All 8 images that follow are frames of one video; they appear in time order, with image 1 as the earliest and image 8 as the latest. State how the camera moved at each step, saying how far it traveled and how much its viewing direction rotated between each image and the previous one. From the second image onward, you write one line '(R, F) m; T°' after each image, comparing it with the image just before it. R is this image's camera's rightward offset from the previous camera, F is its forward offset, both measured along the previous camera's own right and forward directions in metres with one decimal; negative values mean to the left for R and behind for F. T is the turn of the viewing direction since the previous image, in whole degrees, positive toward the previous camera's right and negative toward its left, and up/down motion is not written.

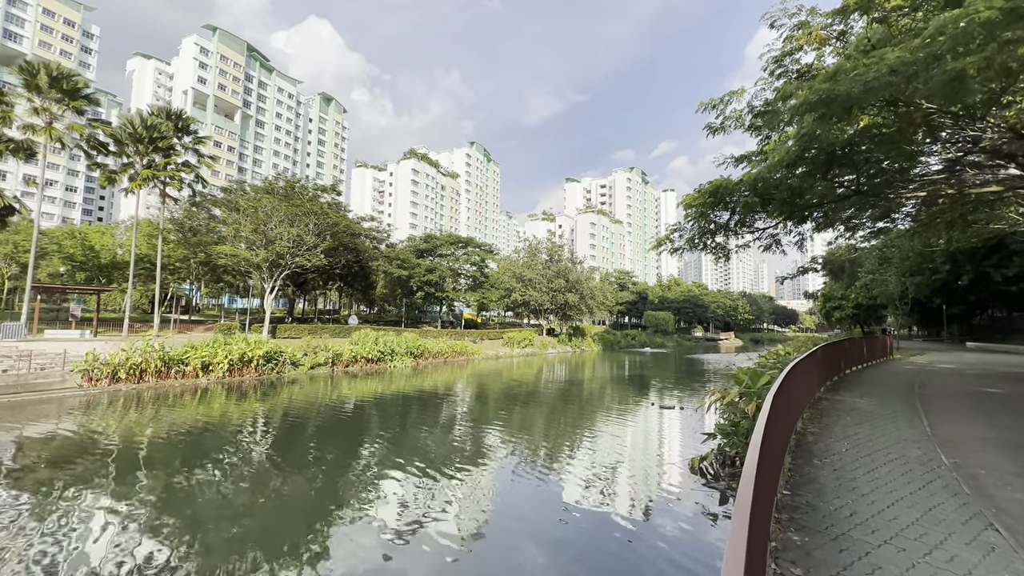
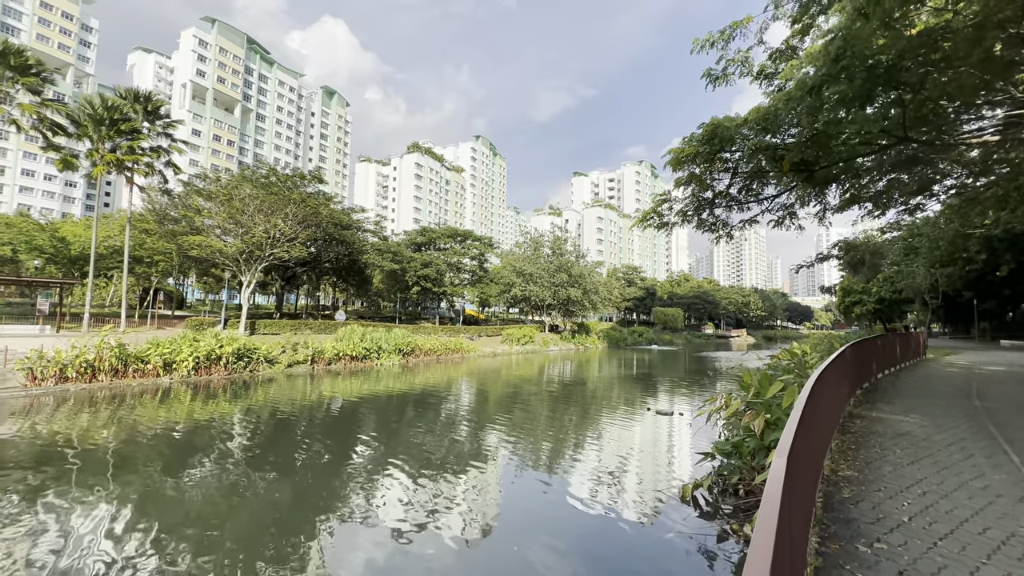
(+0.8, +1.4) m; -1°
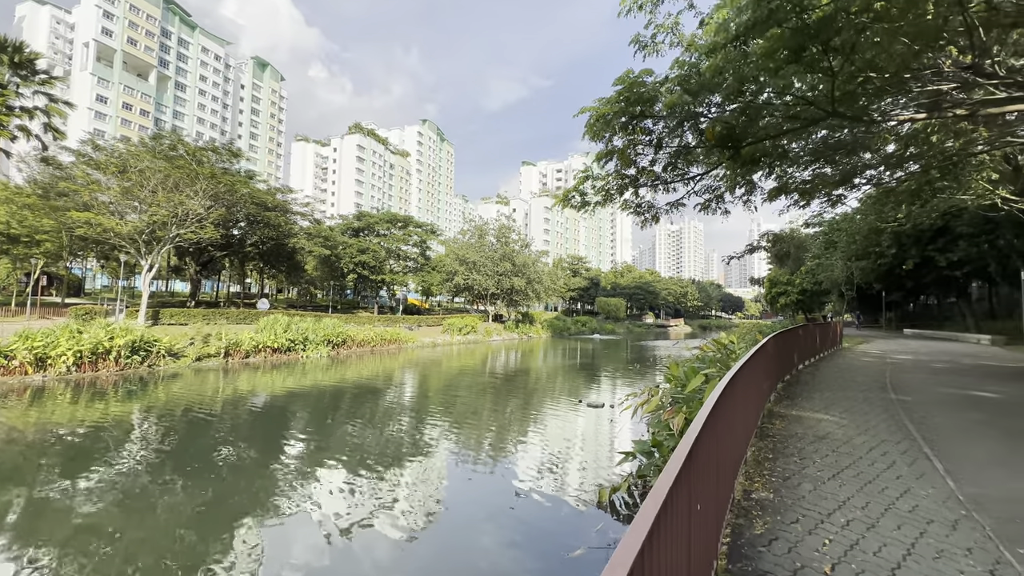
(+0.5, +0.7) m; +6°
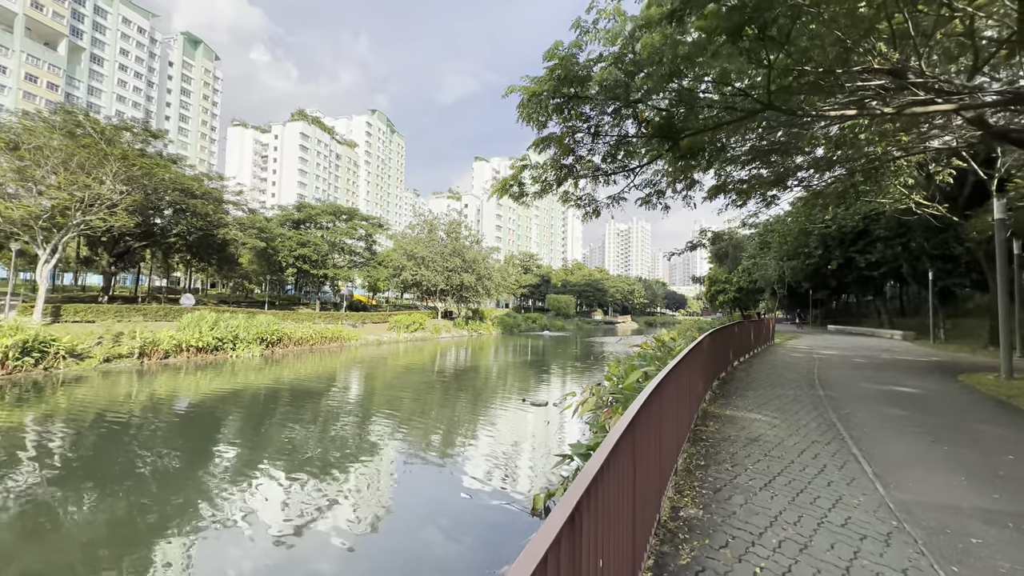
(+0.2, +0.3) m; +6°
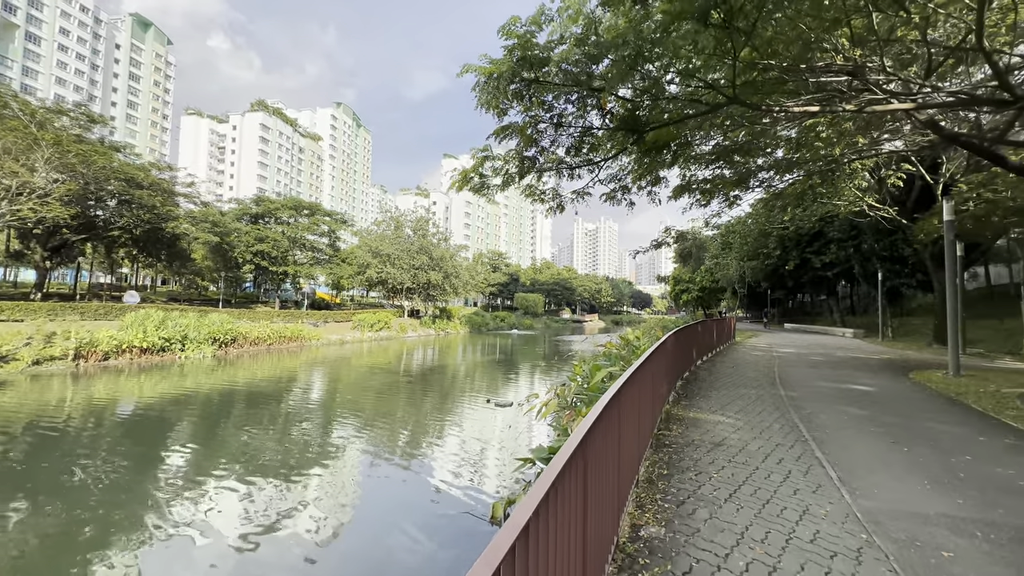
(+0.1, +0.2) m; +4°
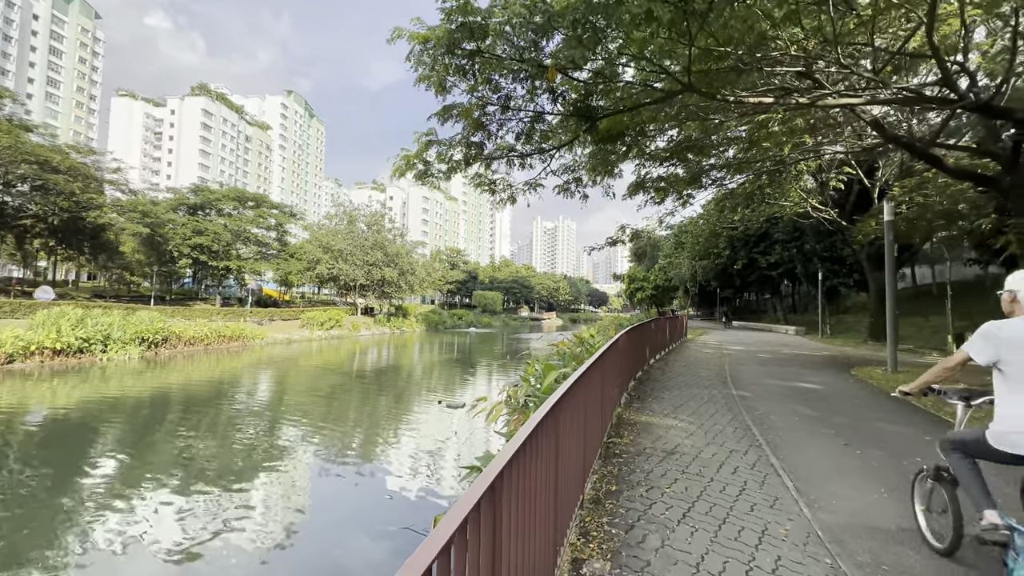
(+0.1, +0.3) m; +5°
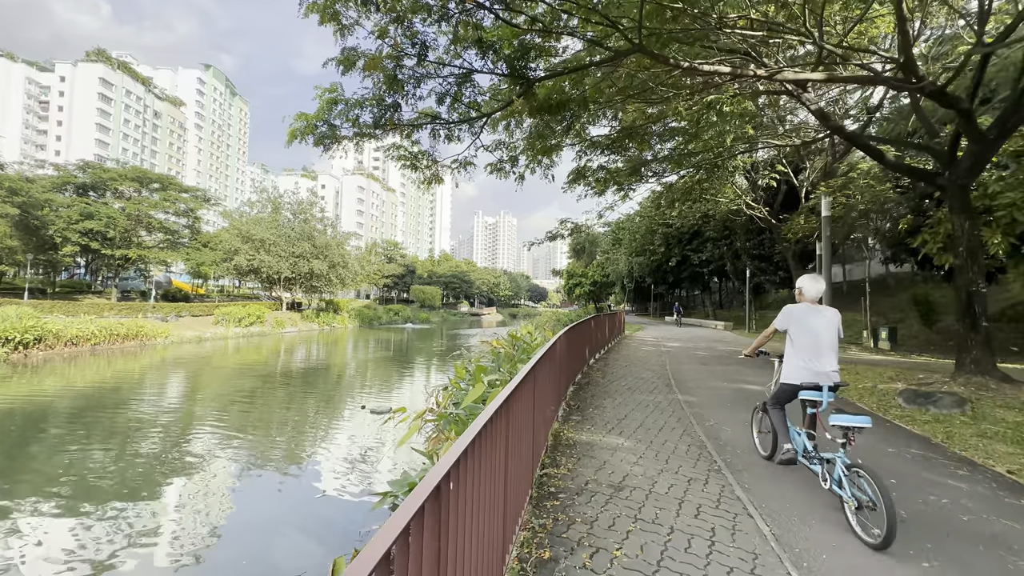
(+0.2, +0.7) m; +8°
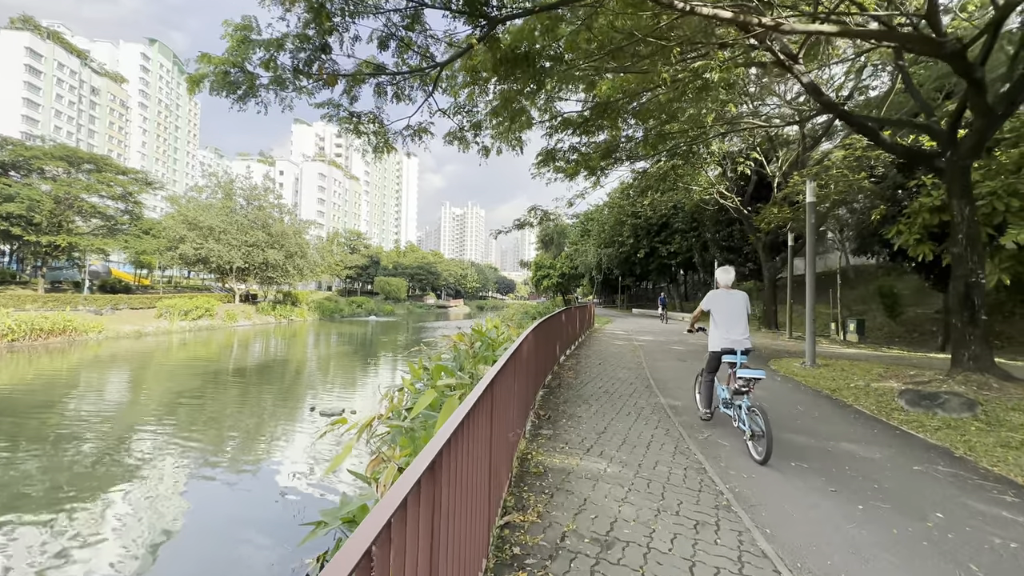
(+0.1, +0.6) m; +4°
